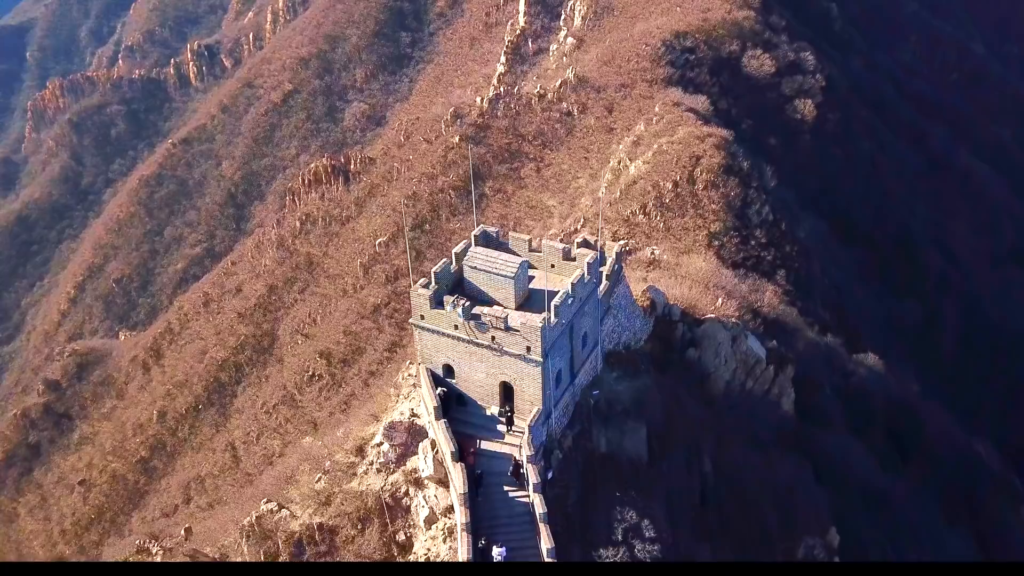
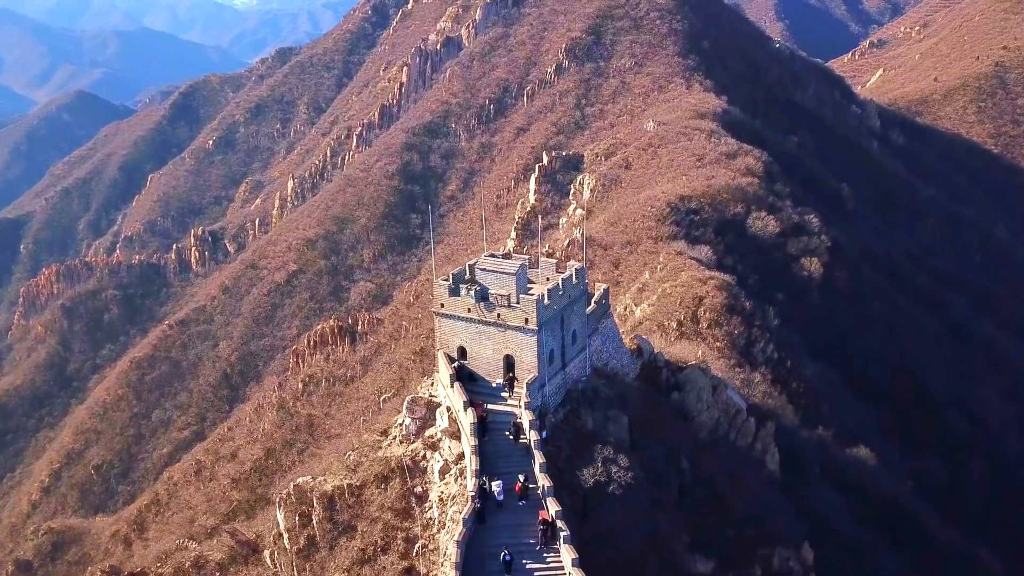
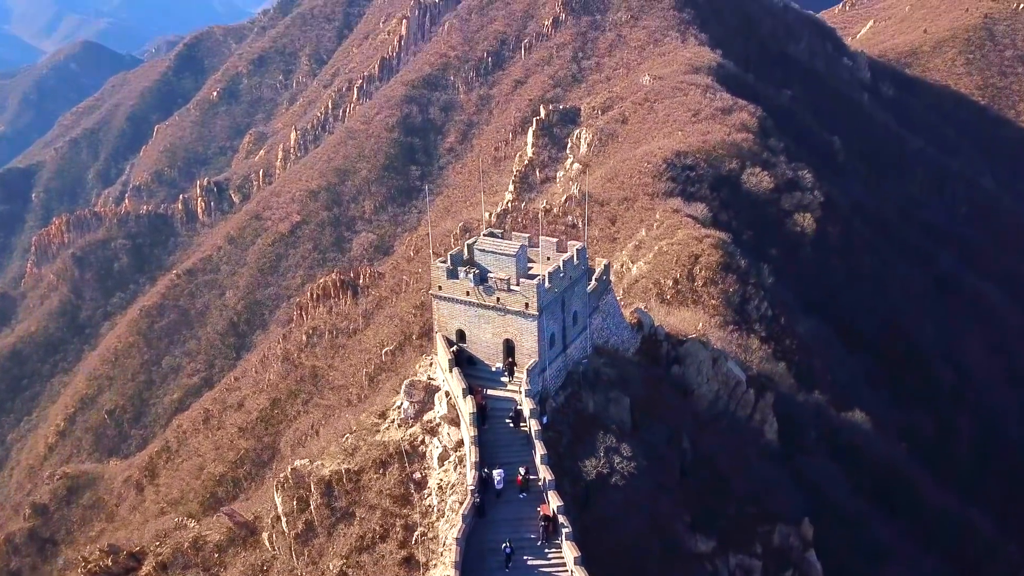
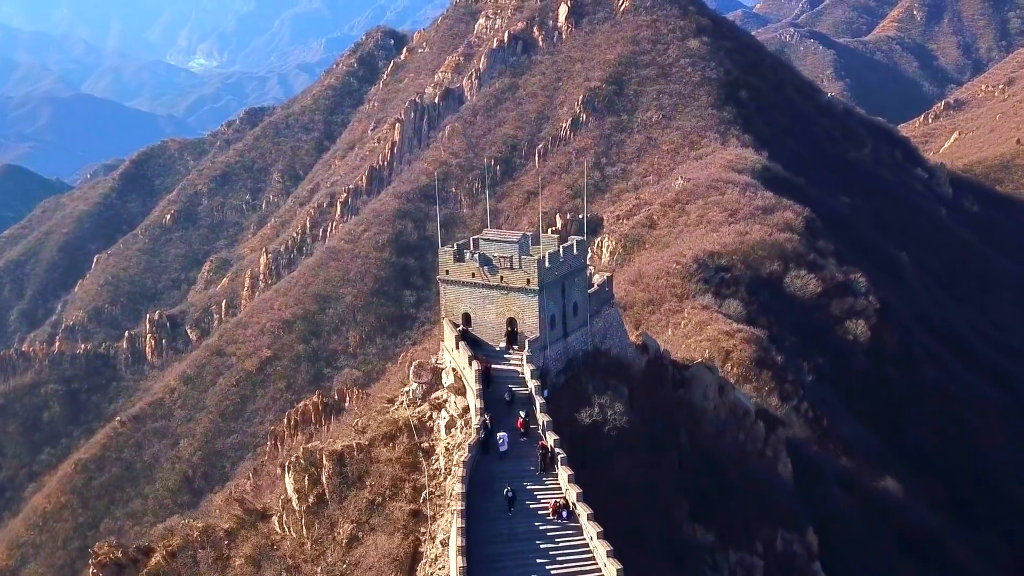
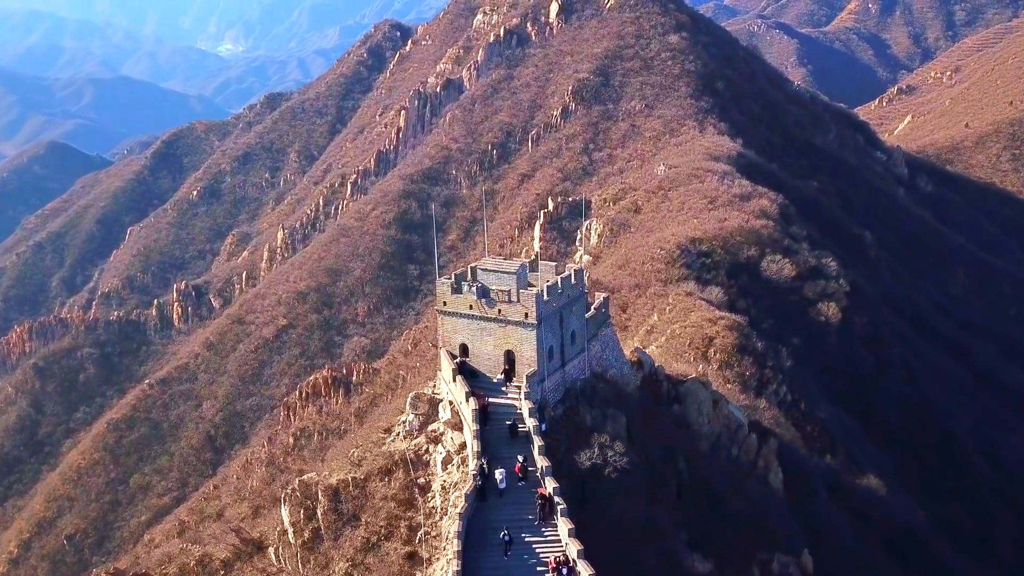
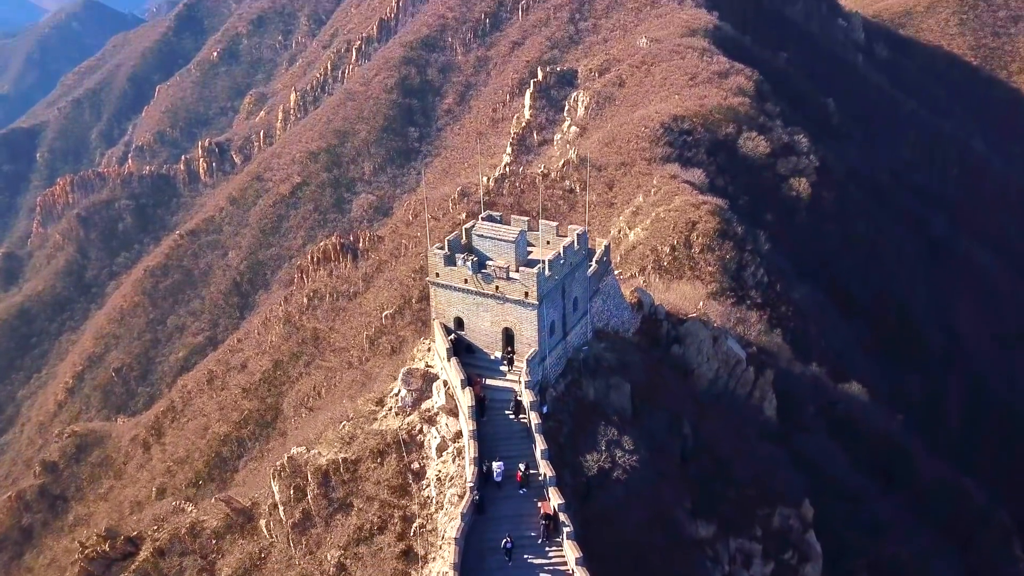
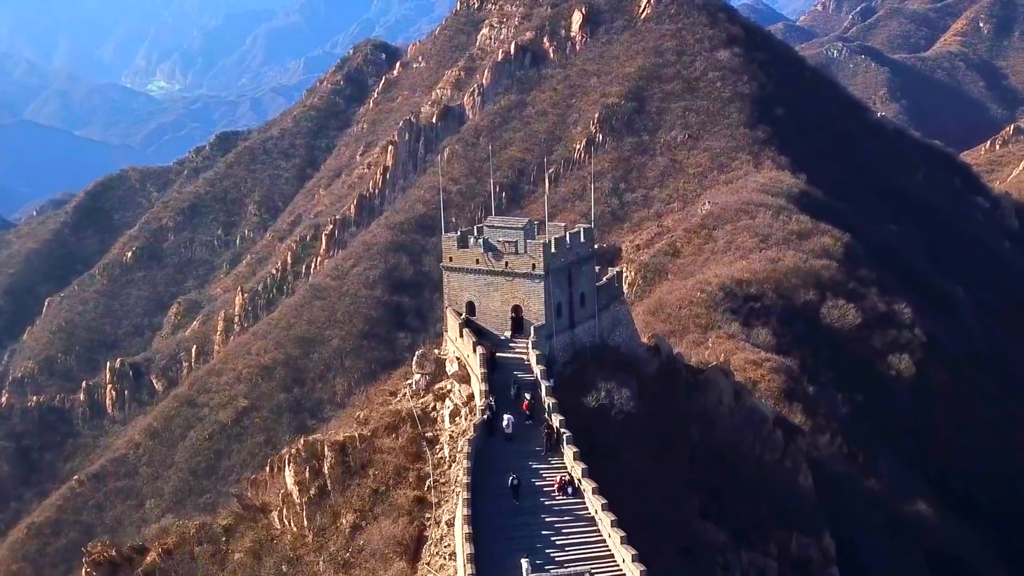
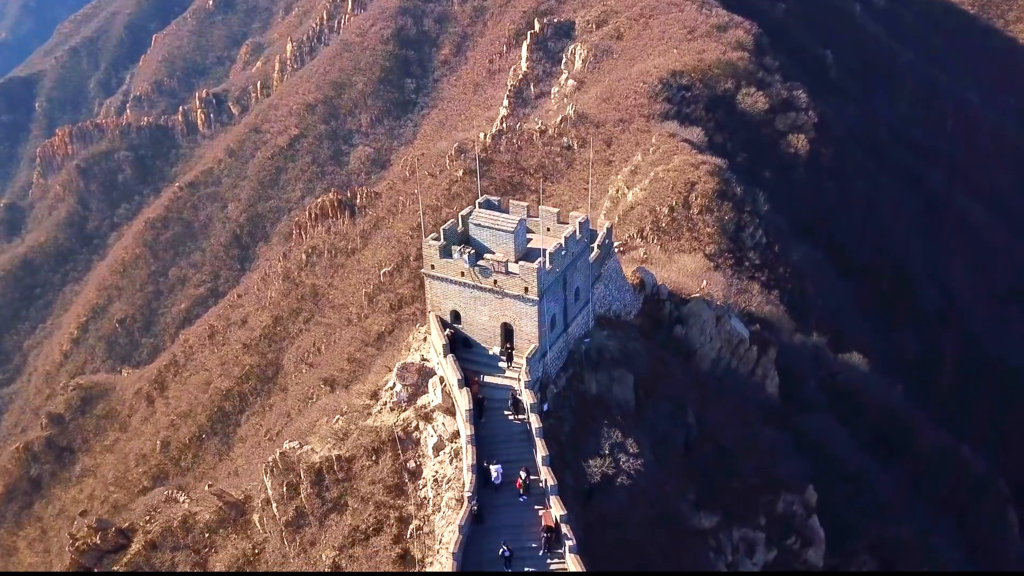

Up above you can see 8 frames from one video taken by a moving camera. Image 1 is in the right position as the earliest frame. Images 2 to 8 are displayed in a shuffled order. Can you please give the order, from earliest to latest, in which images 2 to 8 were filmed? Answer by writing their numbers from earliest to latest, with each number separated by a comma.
8, 6, 3, 2, 5, 4, 7
